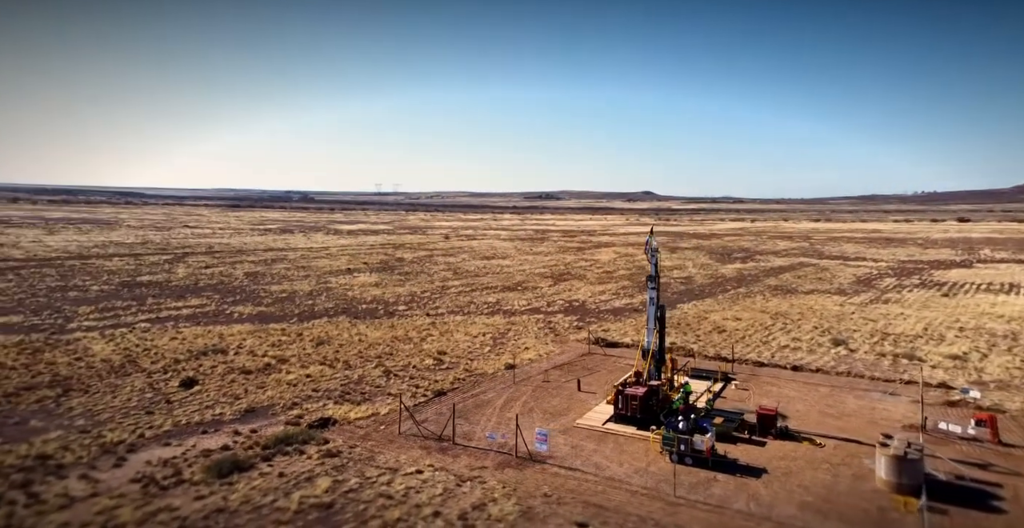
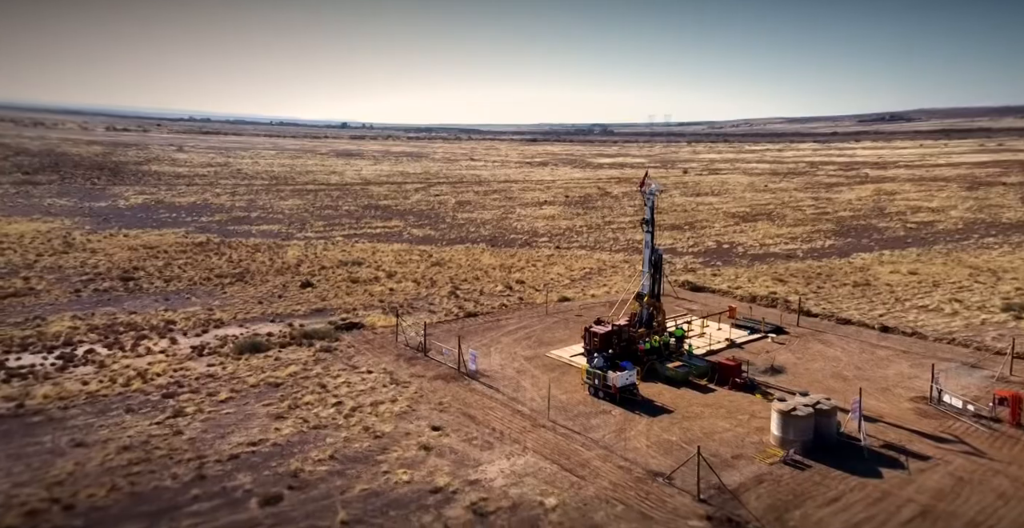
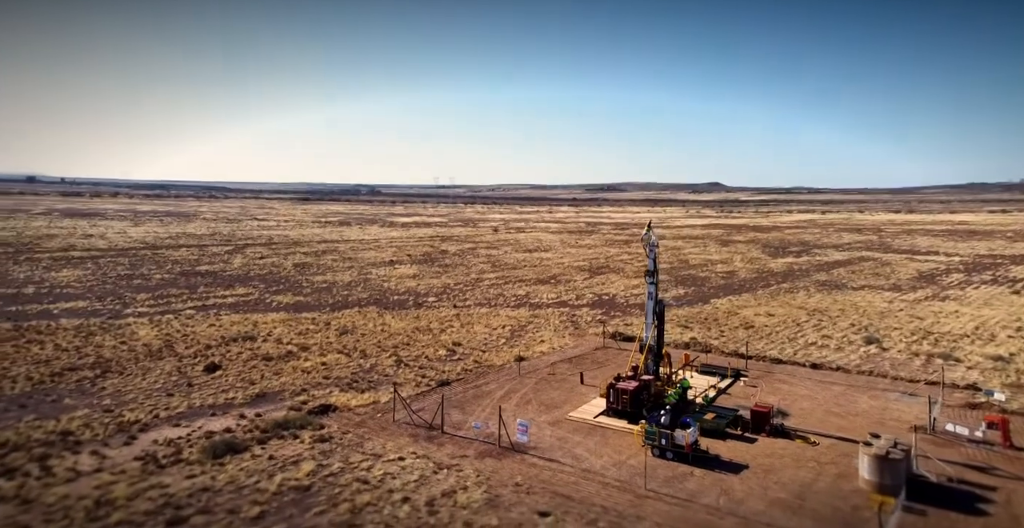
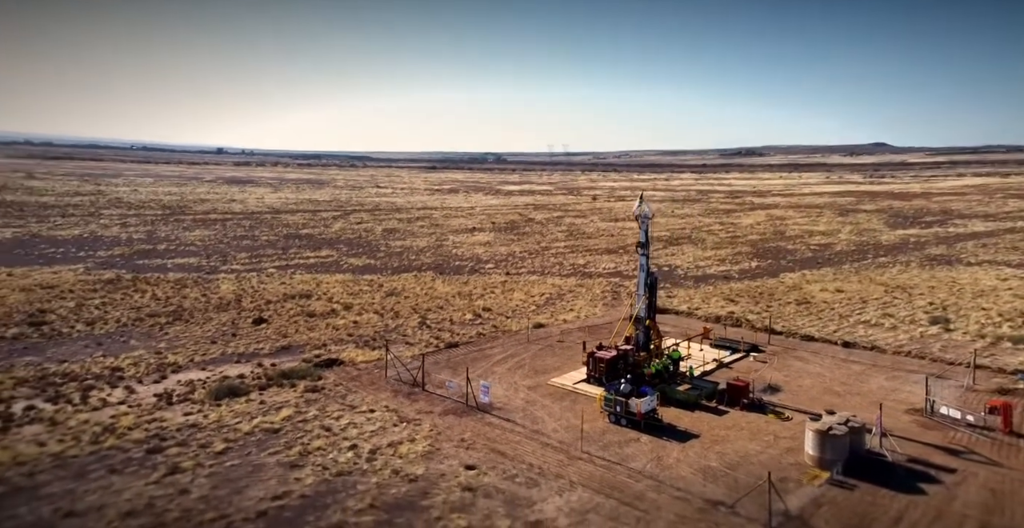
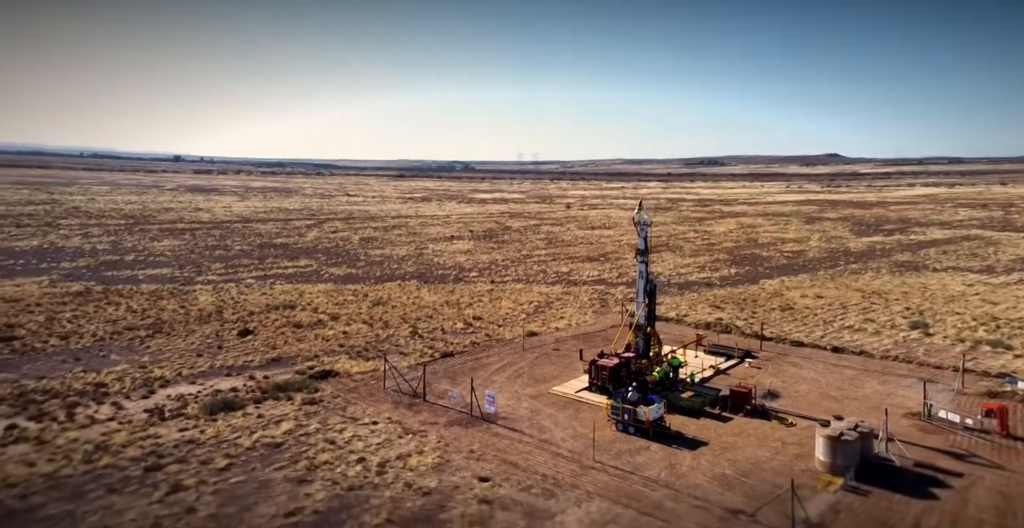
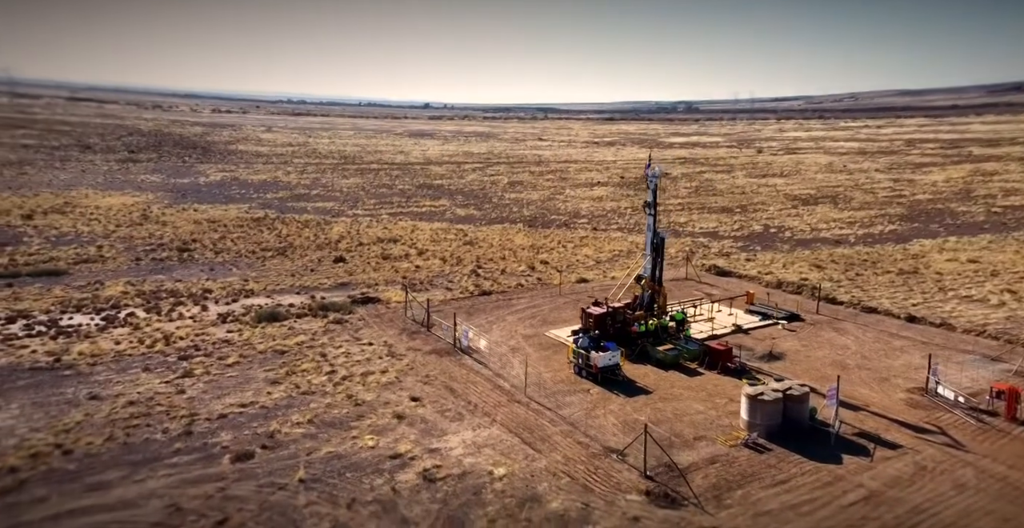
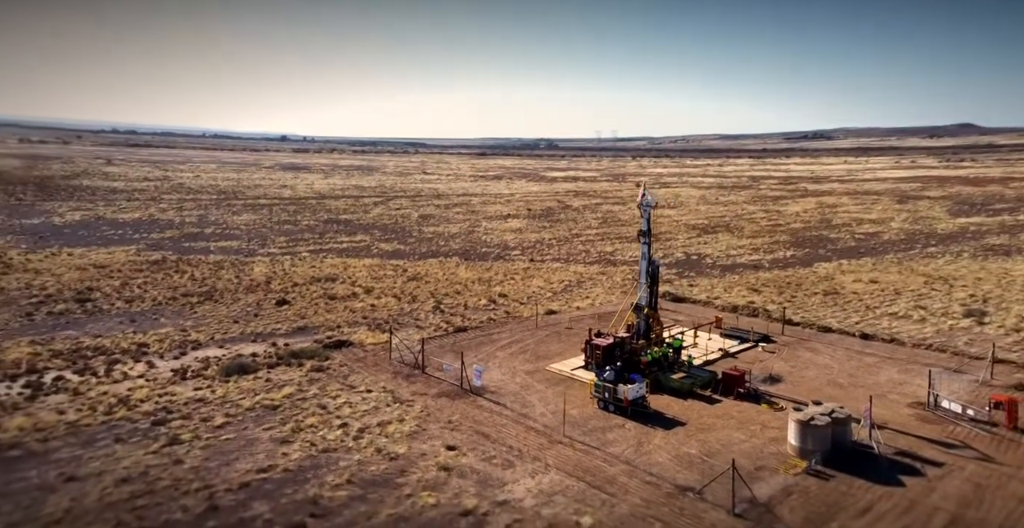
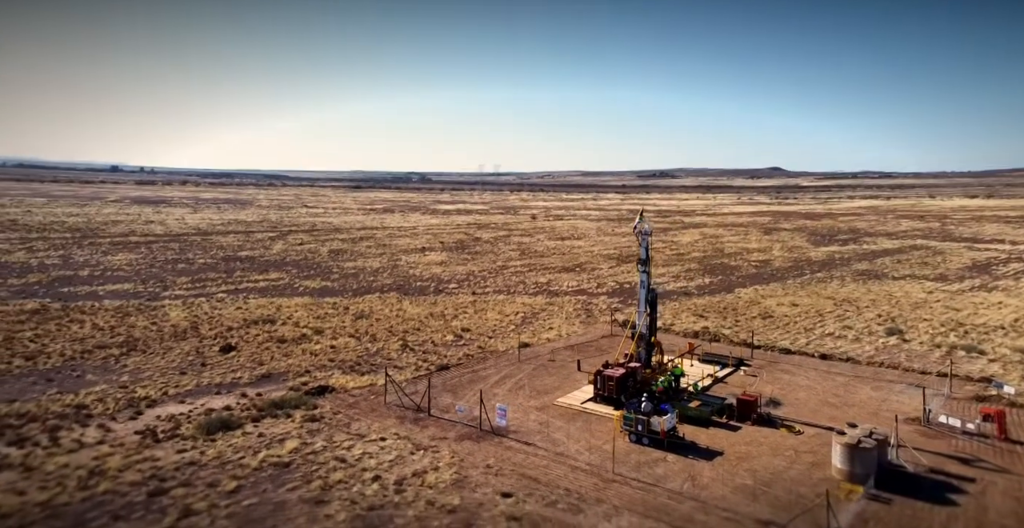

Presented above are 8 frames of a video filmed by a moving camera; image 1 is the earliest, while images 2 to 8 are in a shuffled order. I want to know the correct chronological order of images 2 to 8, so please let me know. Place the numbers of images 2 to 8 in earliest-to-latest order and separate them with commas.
3, 8, 5, 4, 7, 2, 6
